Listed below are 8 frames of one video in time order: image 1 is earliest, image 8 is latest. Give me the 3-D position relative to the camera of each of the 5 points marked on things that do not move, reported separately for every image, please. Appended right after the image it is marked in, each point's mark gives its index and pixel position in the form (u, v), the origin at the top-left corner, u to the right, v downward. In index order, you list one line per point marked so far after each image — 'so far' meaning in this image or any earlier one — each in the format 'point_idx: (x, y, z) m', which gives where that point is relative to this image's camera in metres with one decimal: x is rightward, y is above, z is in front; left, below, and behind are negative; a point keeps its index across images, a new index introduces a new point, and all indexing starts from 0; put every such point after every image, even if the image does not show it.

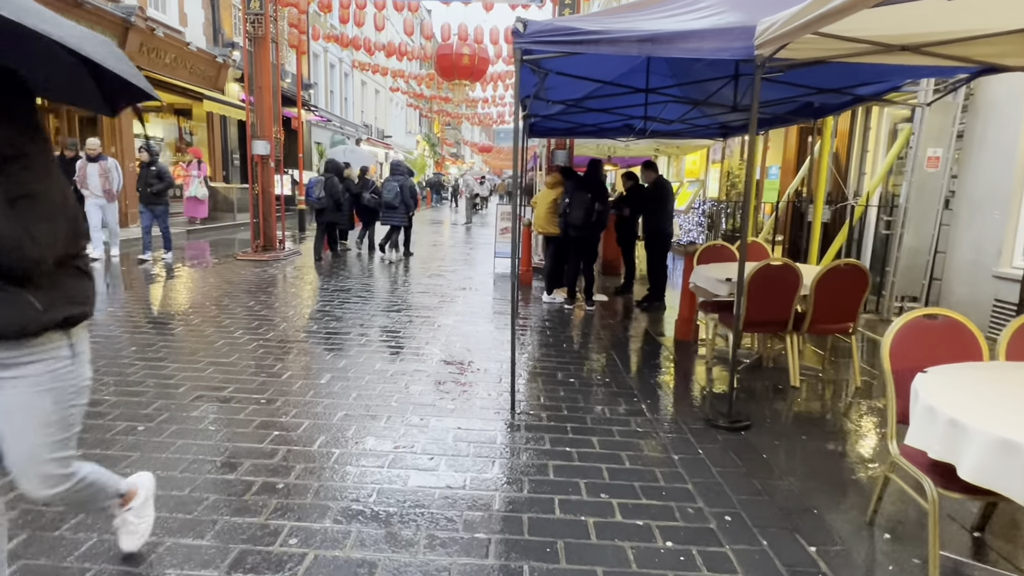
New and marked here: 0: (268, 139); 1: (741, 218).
0: (-4.4, +2.7, +10.8) m
1: (+4.2, +1.3, +11.0) m
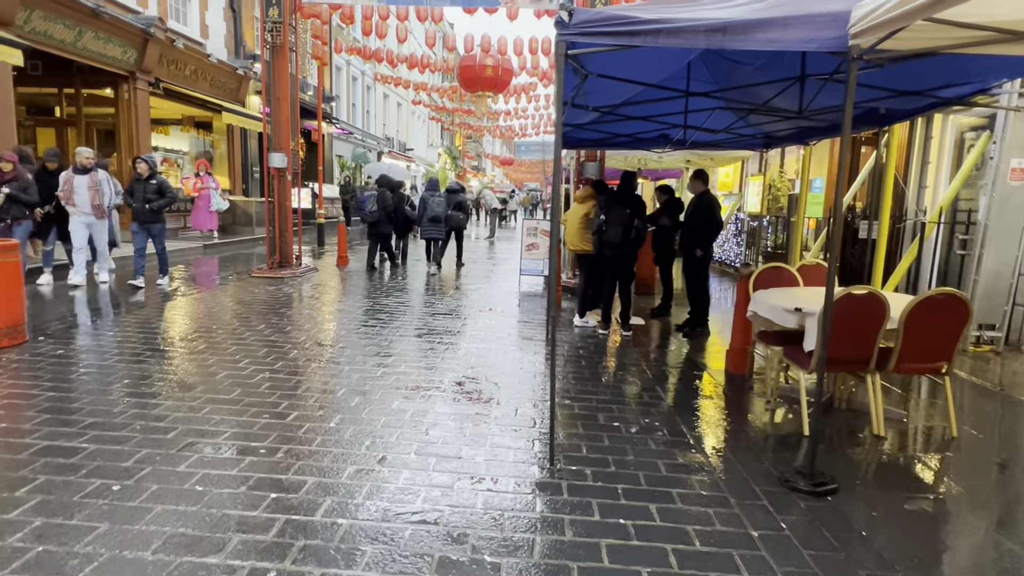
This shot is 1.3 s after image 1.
0: (-3.9, +2.4, +10.4) m
1: (+4.7, +0.9, +10.3) m
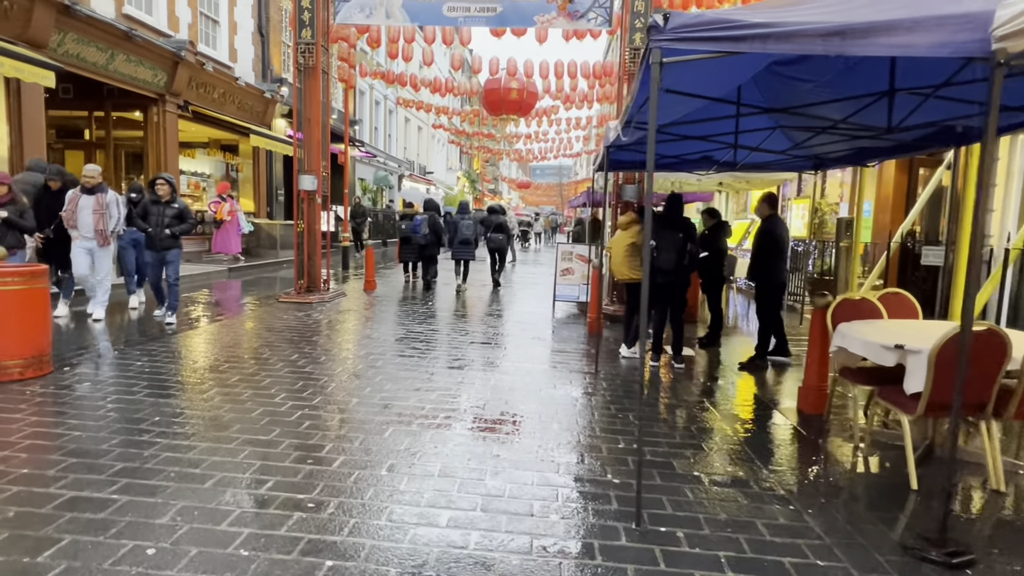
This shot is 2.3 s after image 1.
0: (-3.3, +1.9, +10.2) m
1: (+5.2, +0.5, +9.8) m
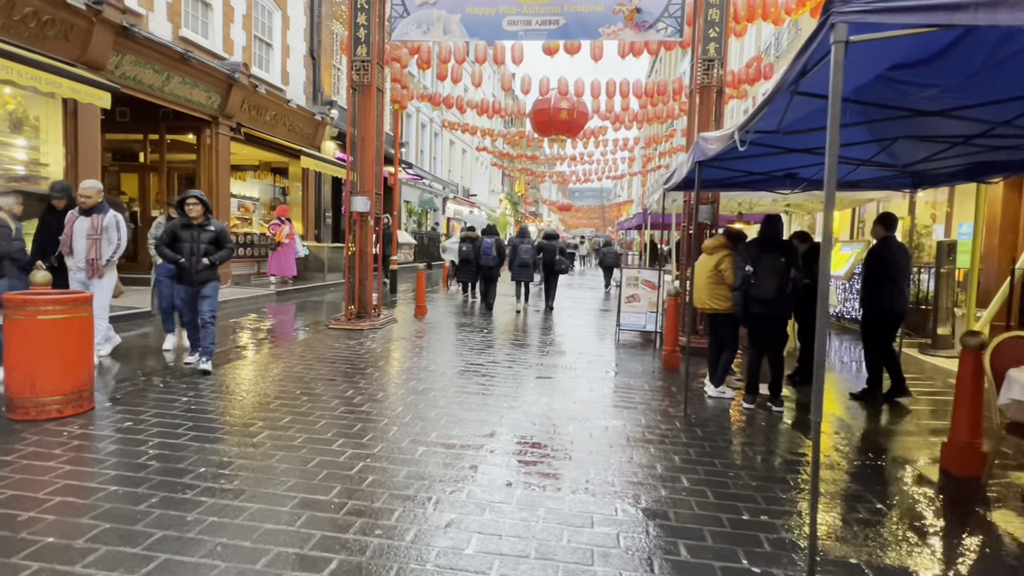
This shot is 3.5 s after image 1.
0: (-2.3, +1.5, +9.8) m
1: (+6.2, 0.0, +8.8) m
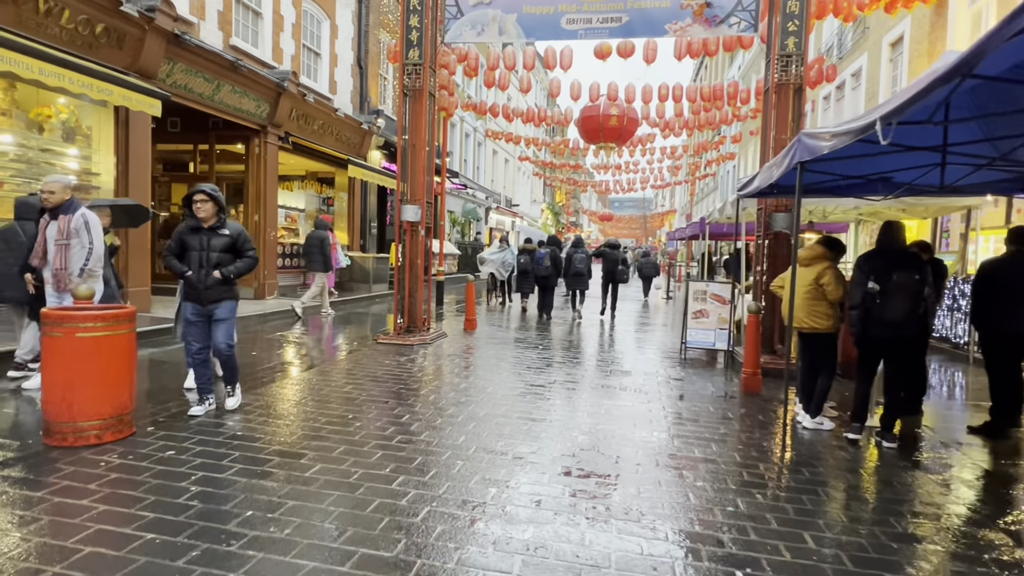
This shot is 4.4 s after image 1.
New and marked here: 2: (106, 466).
0: (-1.5, +1.3, +9.4) m
1: (+7.0, -0.2, +7.9) m
2: (-2.6, -1.1, +3.9) m
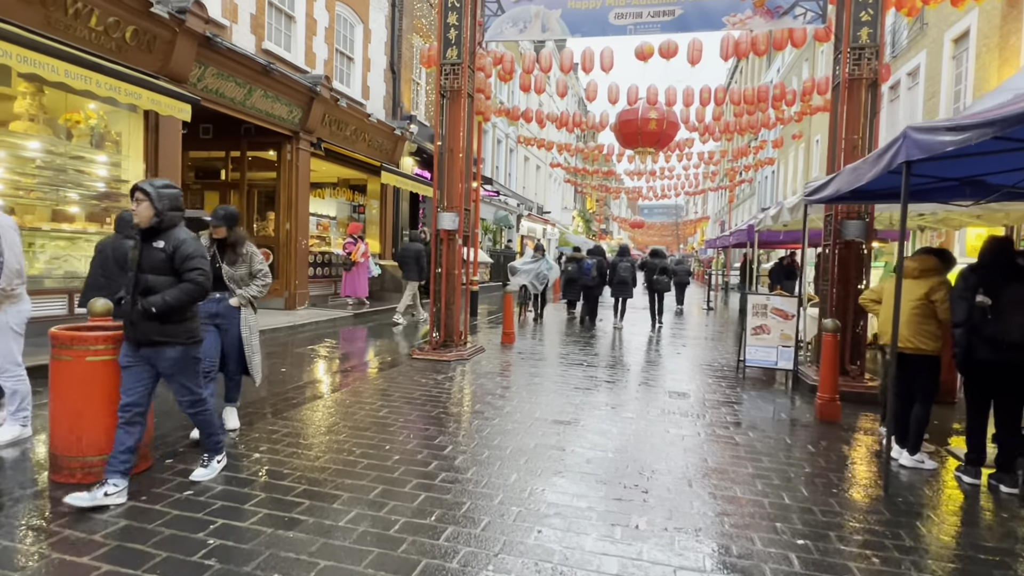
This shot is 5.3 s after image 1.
0: (-0.8, +1.1, +8.9) m
1: (+7.5, -0.4, +7.0) m
2: (-2.3, -1.3, +3.4) m
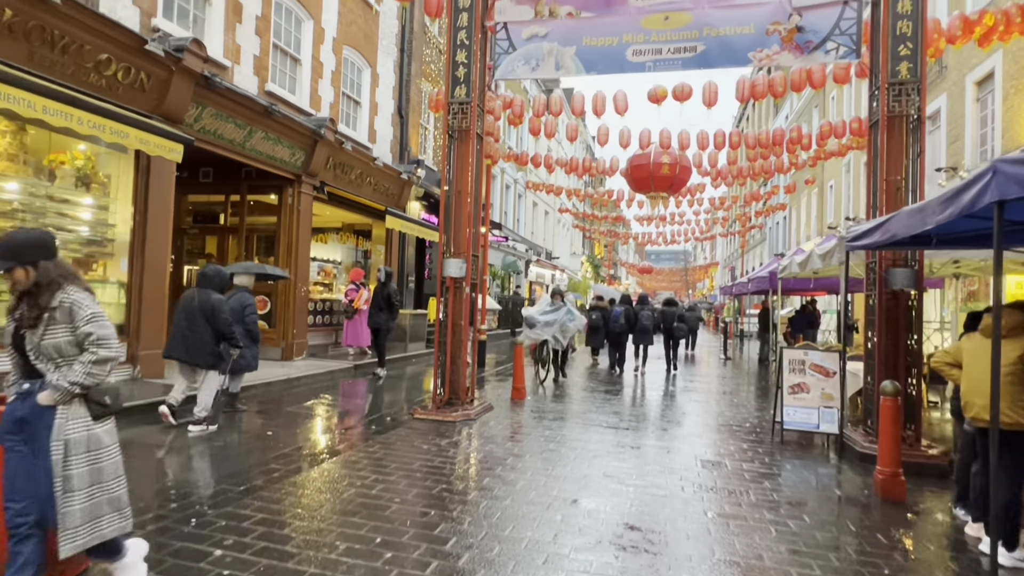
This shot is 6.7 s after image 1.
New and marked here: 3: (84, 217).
0: (-0.7, +0.4, +8.3) m
1: (+7.7, -1.0, +6.2) m
2: (-2.2, -1.6, +2.7) m
3: (-5.7, +0.9, +7.9) m
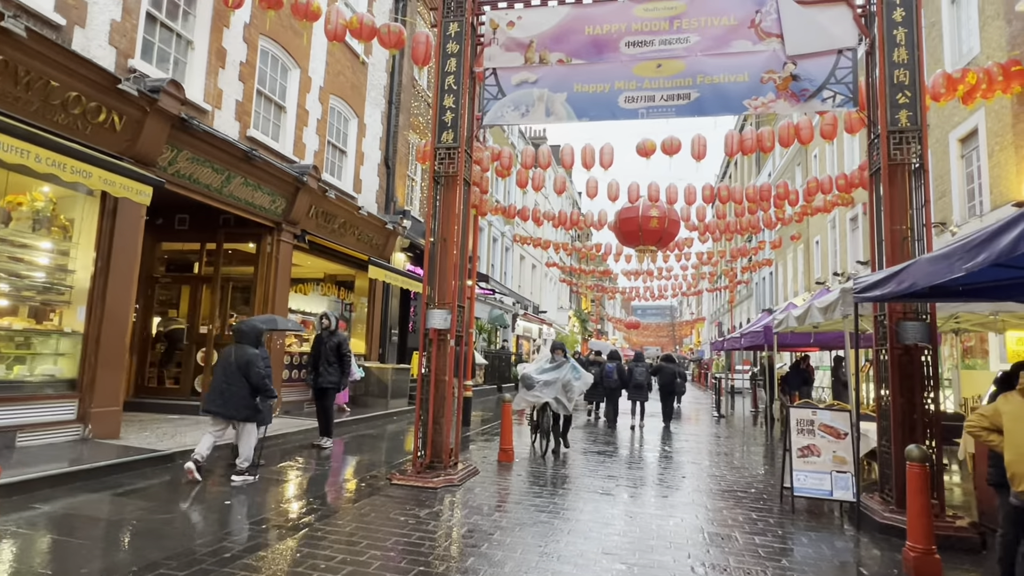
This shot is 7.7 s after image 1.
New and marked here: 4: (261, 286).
0: (-0.8, -0.3, +7.8) m
1: (+7.5, -1.5, +5.7) m
2: (-2.2, -1.7, +2.0) m
3: (-5.8, +0.3, +7.4) m
4: (-4.7, +0.1, +11.1) m
